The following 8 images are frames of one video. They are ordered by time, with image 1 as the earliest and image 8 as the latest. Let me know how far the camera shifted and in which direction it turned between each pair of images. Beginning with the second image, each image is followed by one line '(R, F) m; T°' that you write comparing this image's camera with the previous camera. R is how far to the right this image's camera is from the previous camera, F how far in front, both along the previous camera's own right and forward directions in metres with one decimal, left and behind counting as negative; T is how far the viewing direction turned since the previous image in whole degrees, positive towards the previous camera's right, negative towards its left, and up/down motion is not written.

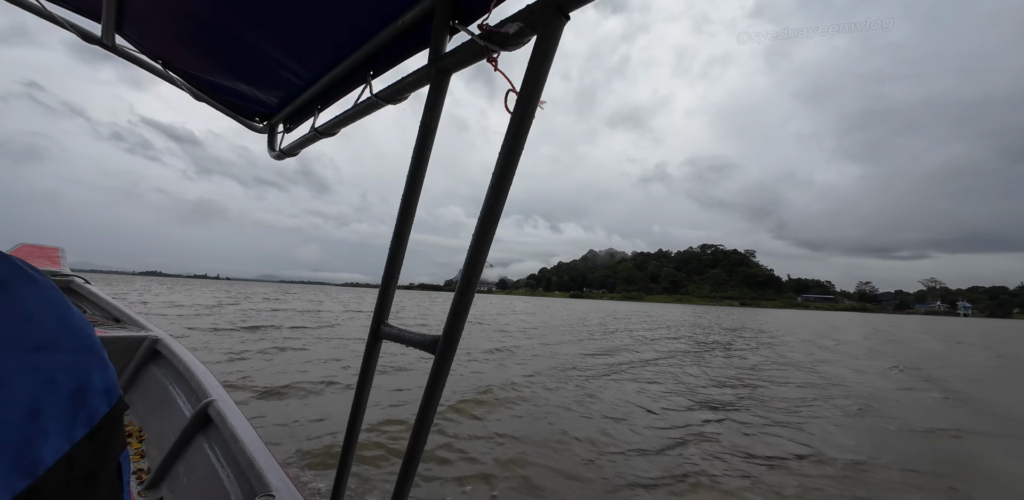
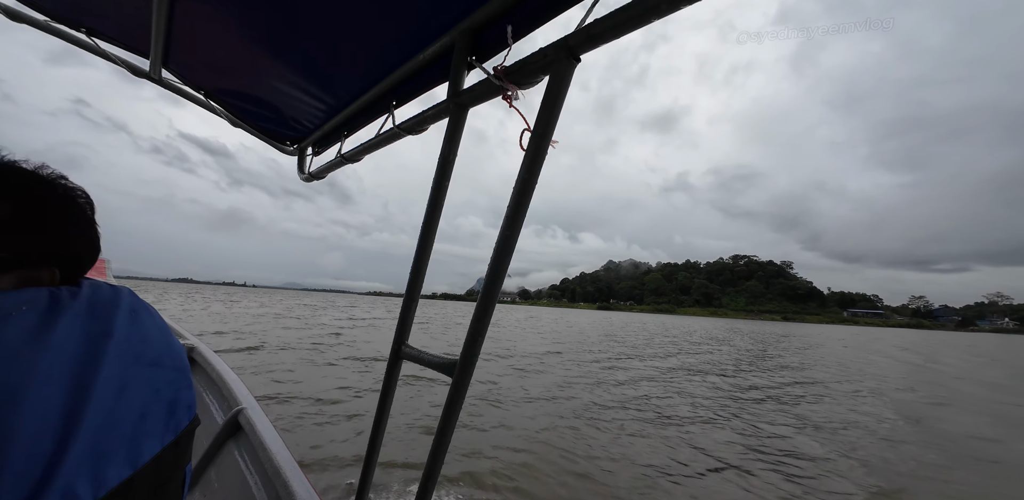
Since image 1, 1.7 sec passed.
(-0.6, +0.6) m; -3°
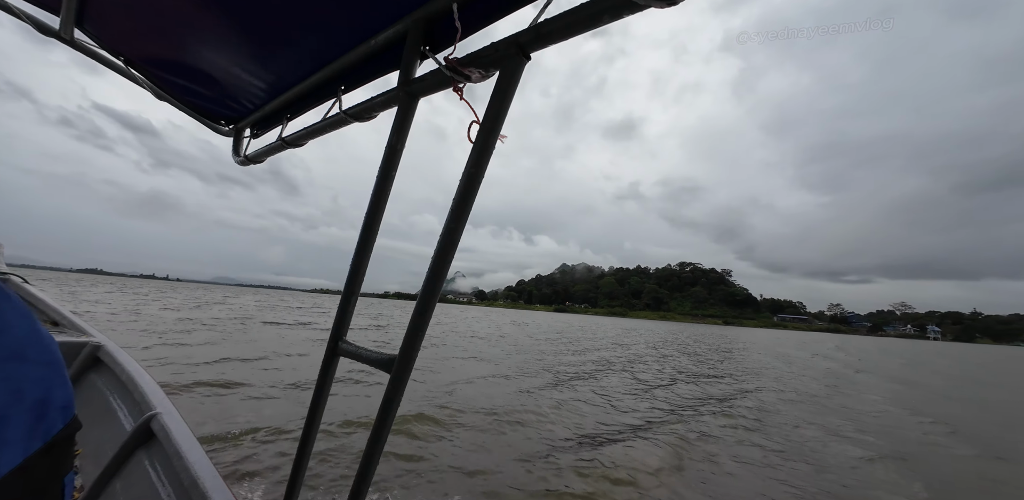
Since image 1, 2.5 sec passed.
(-0.6, 0.0) m; +7°
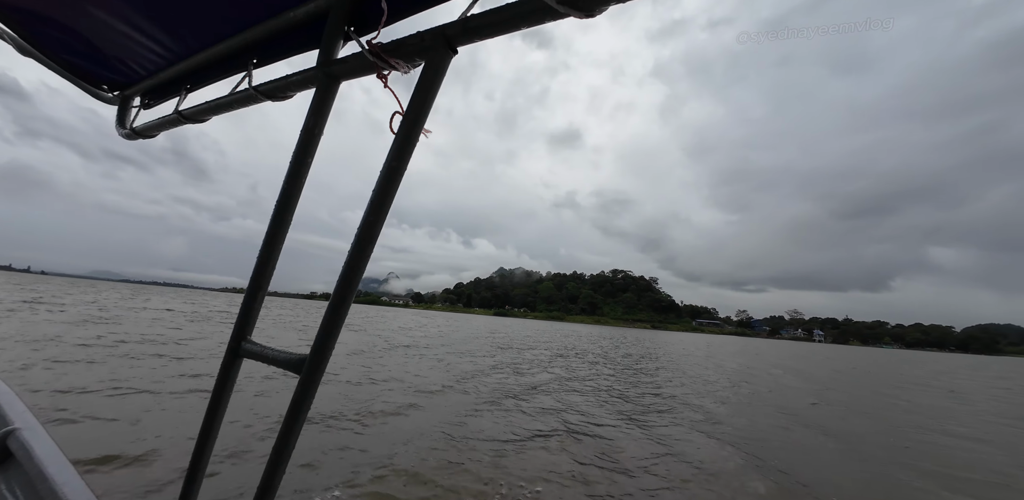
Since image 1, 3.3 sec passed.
(-0.7, -0.3) m; +9°
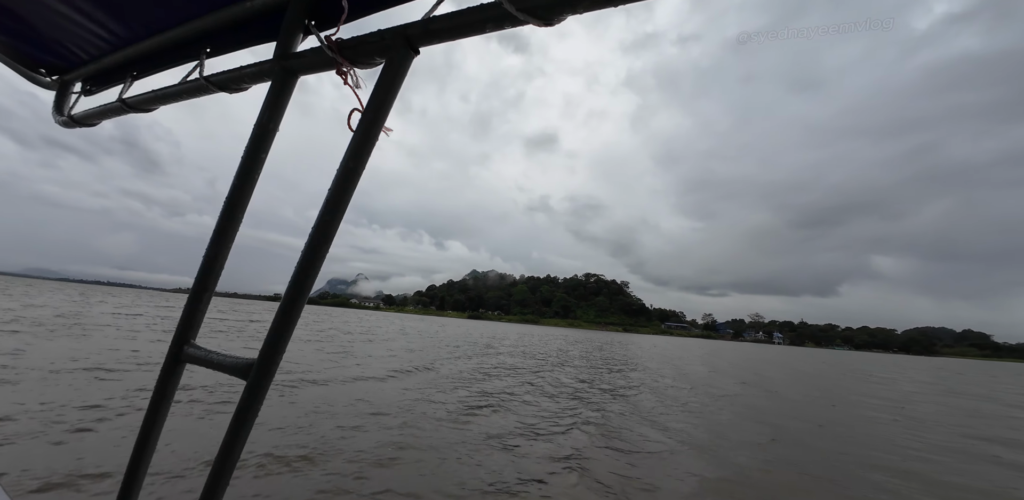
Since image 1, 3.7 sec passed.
(-0.3, -0.1) m; +4°
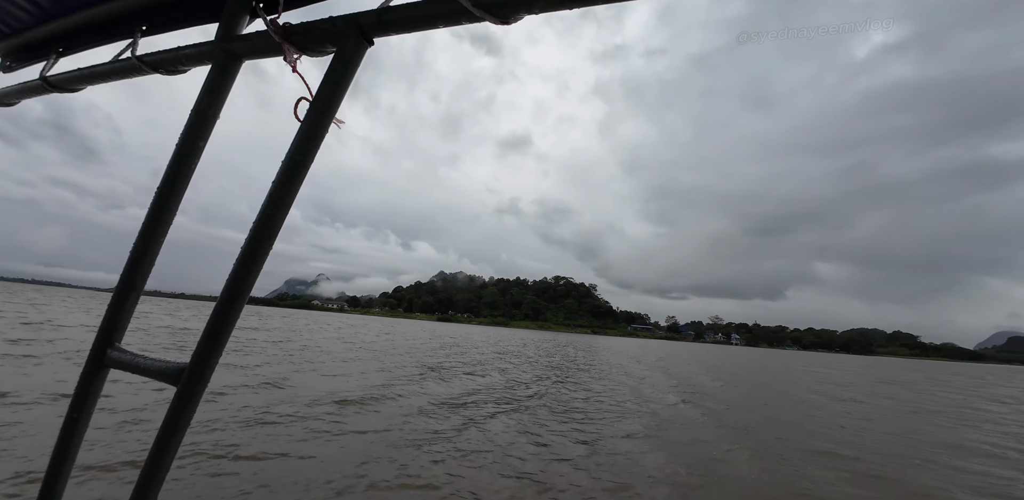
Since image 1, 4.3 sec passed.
(0.0, +0.1) m; +5°
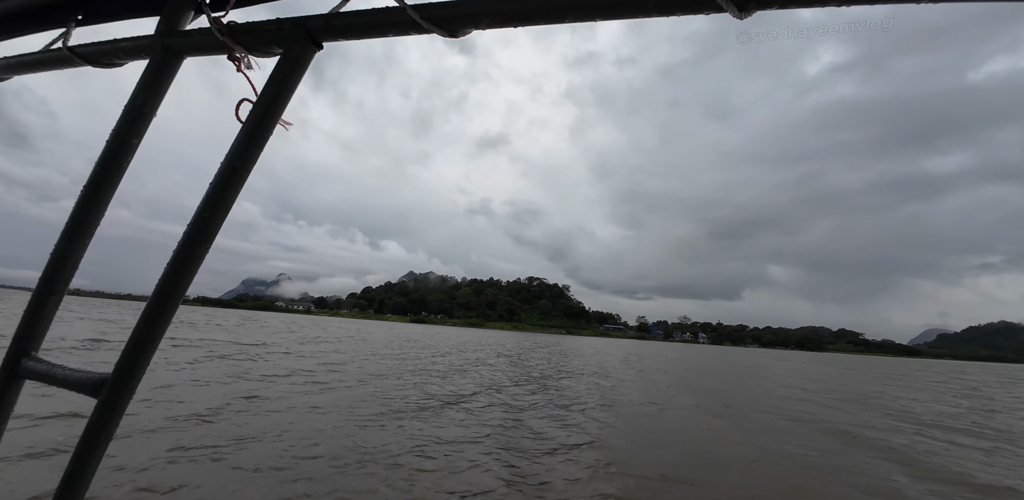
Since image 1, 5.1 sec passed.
(+0.1, -0.1) m; +4°
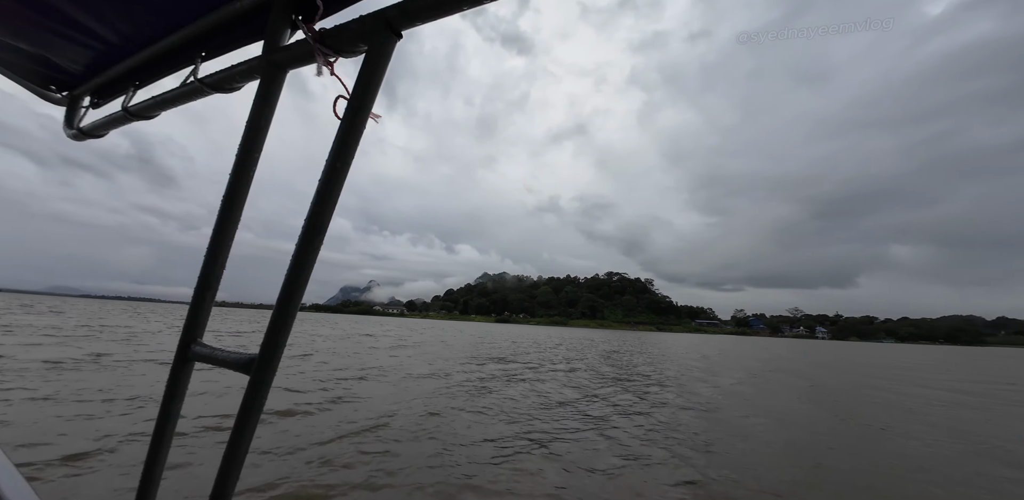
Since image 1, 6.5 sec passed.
(-0.2, +0.2) m; -10°
